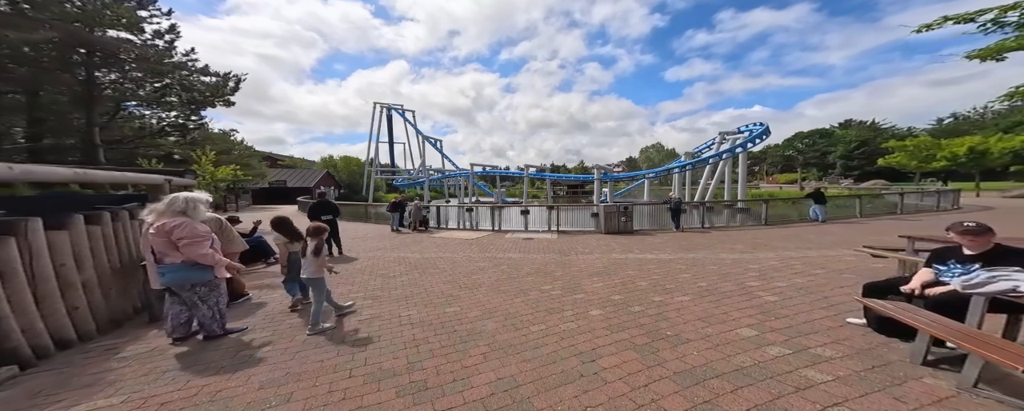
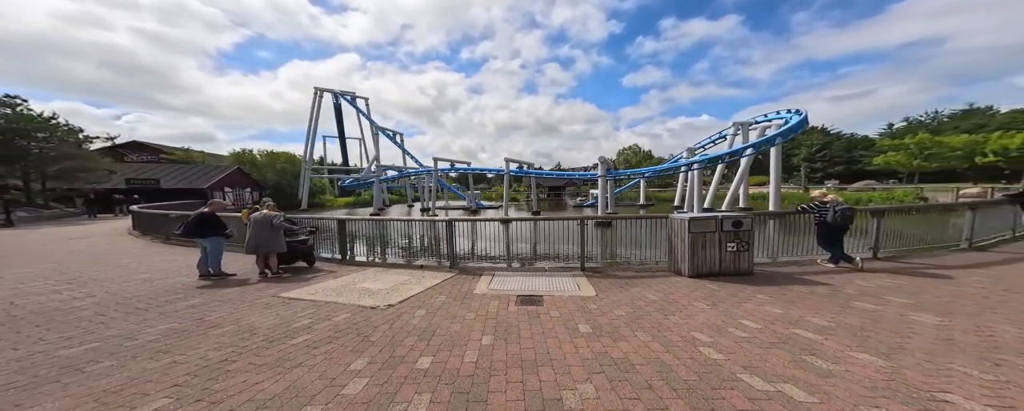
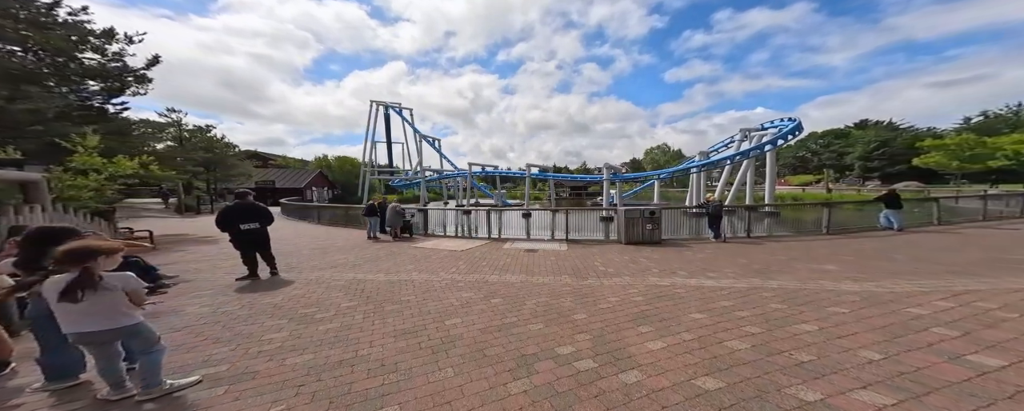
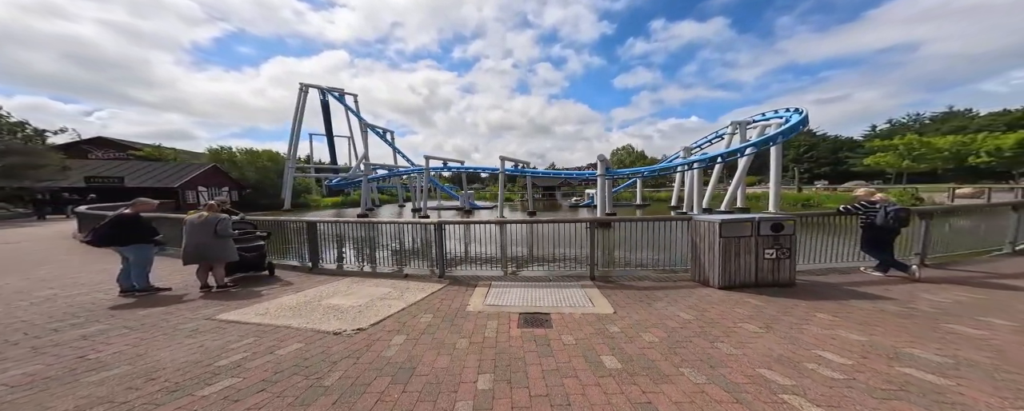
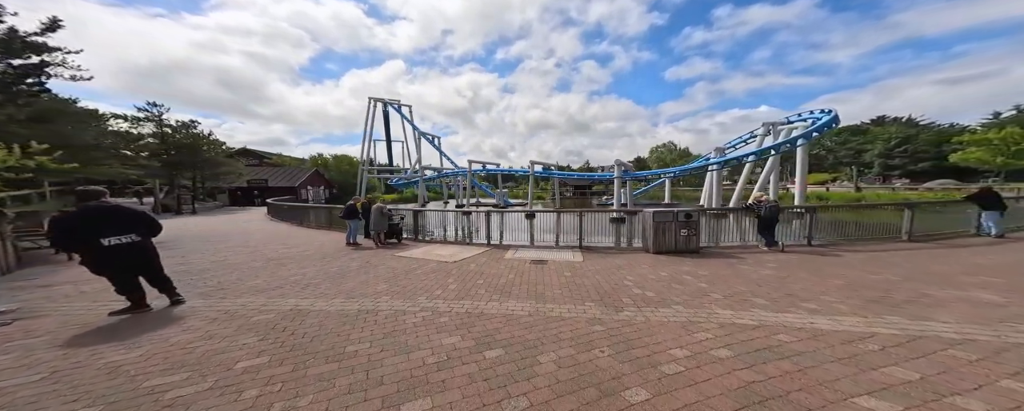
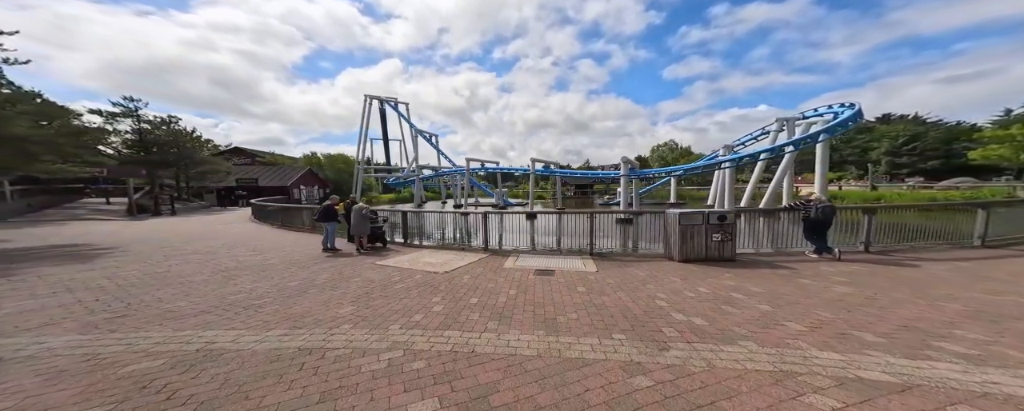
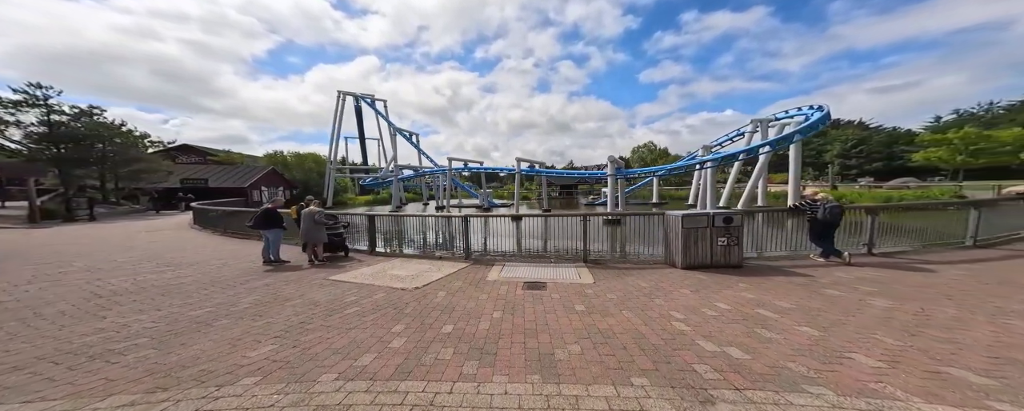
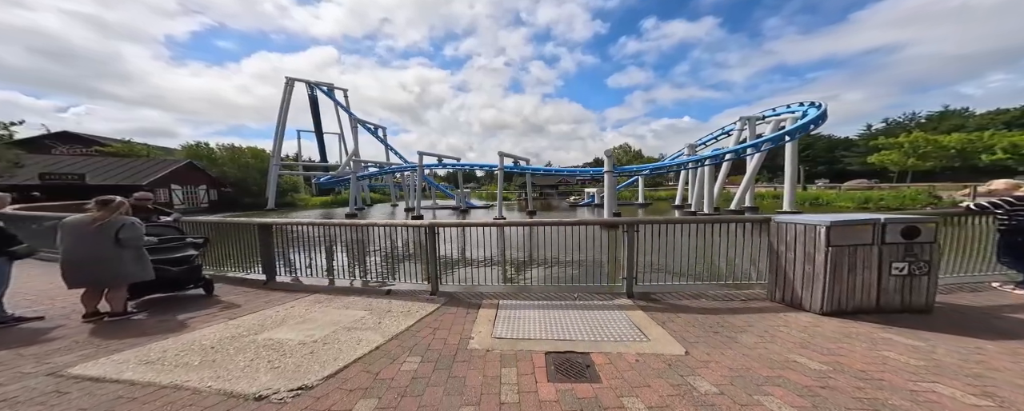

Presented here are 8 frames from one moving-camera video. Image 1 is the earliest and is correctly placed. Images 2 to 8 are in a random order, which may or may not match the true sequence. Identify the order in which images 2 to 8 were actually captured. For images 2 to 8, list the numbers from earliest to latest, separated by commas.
3, 5, 6, 7, 2, 4, 8
